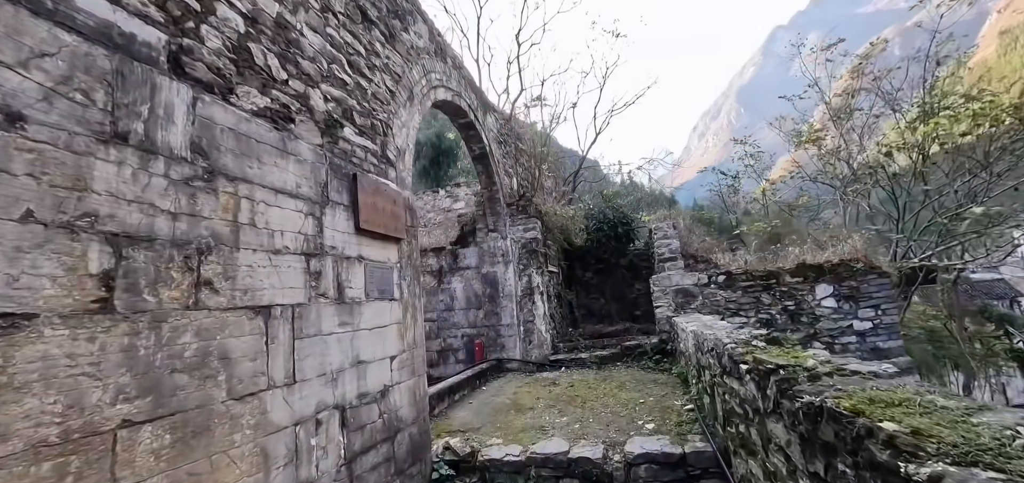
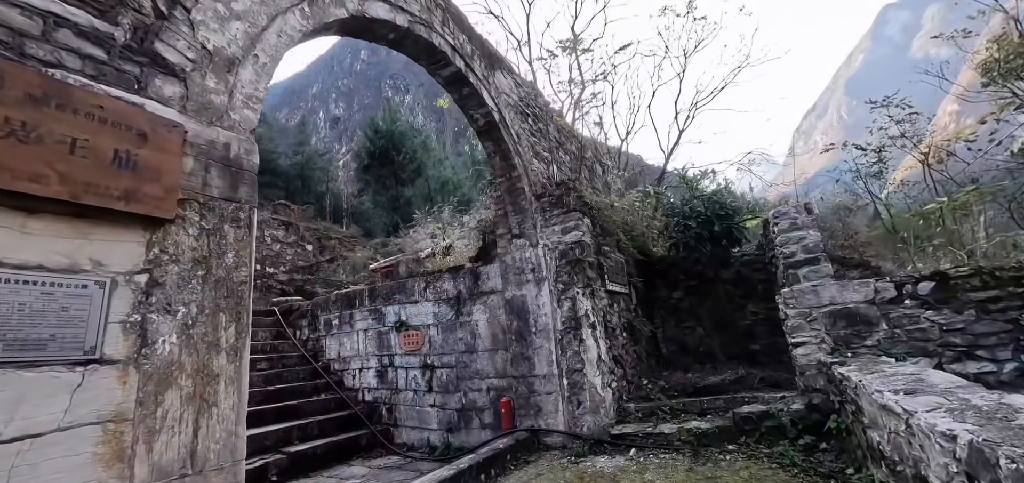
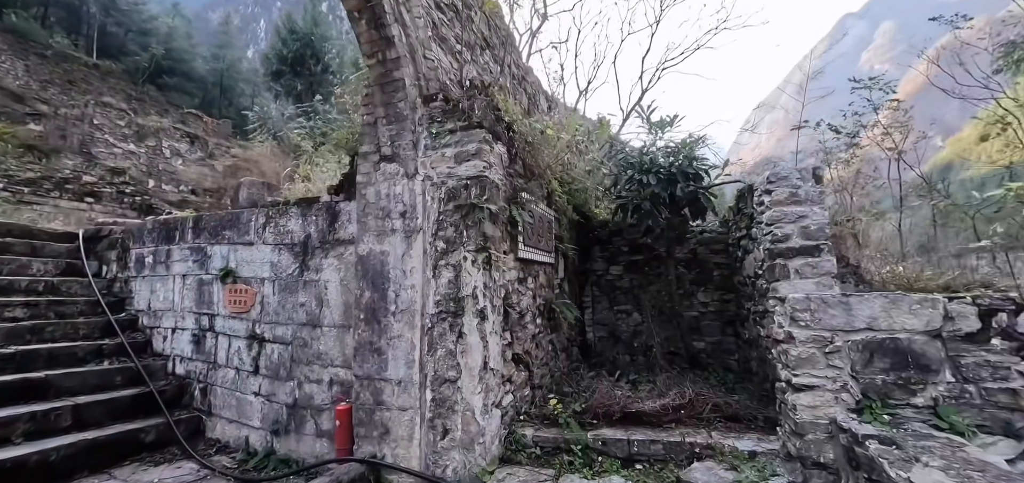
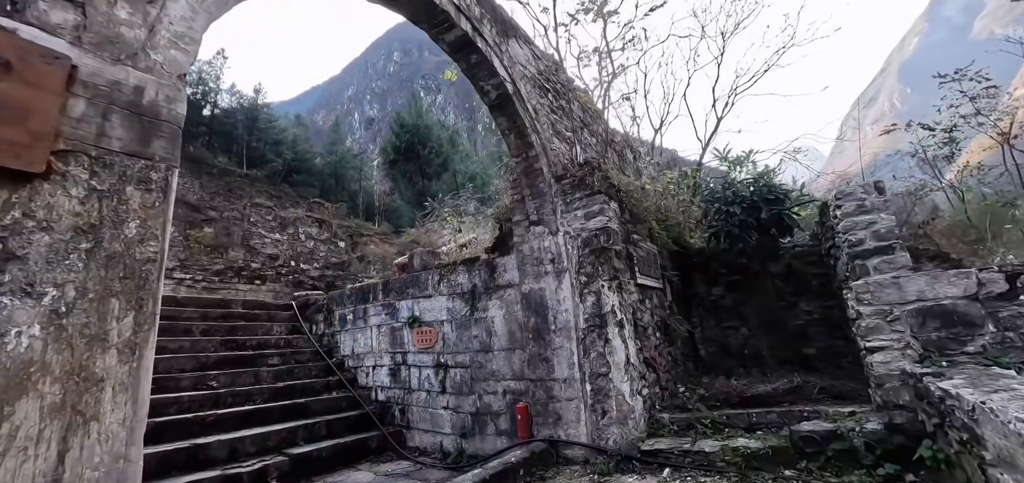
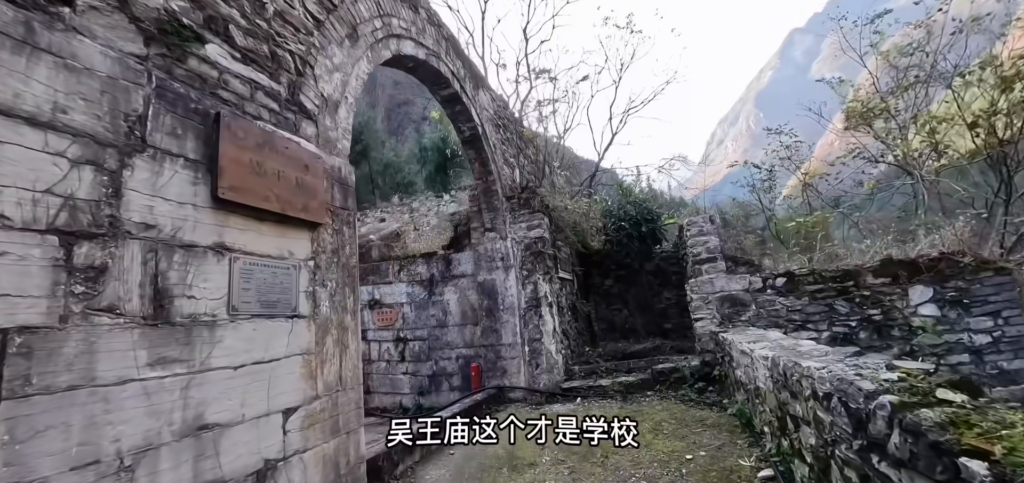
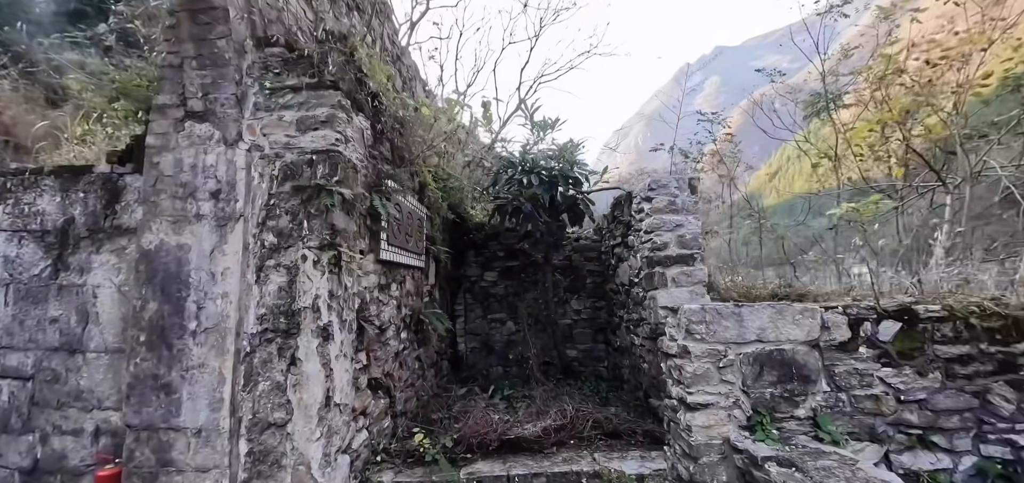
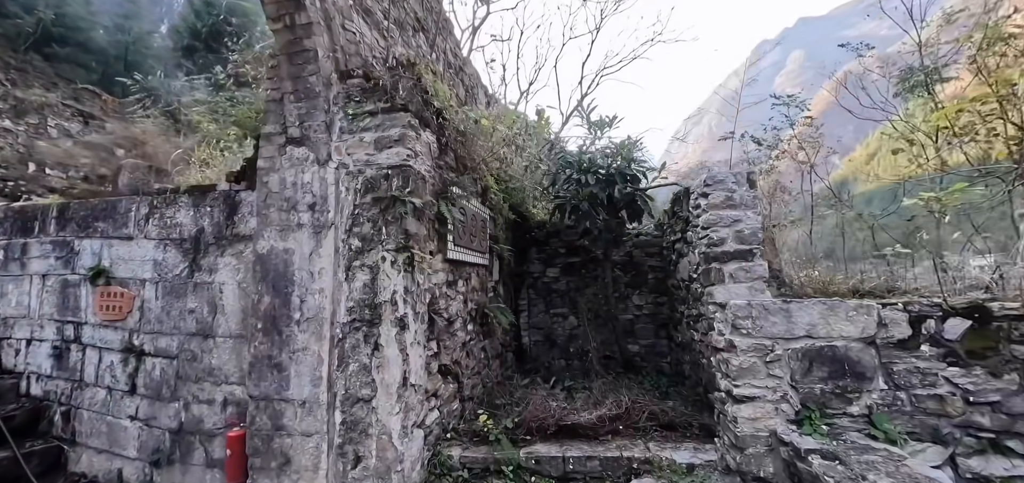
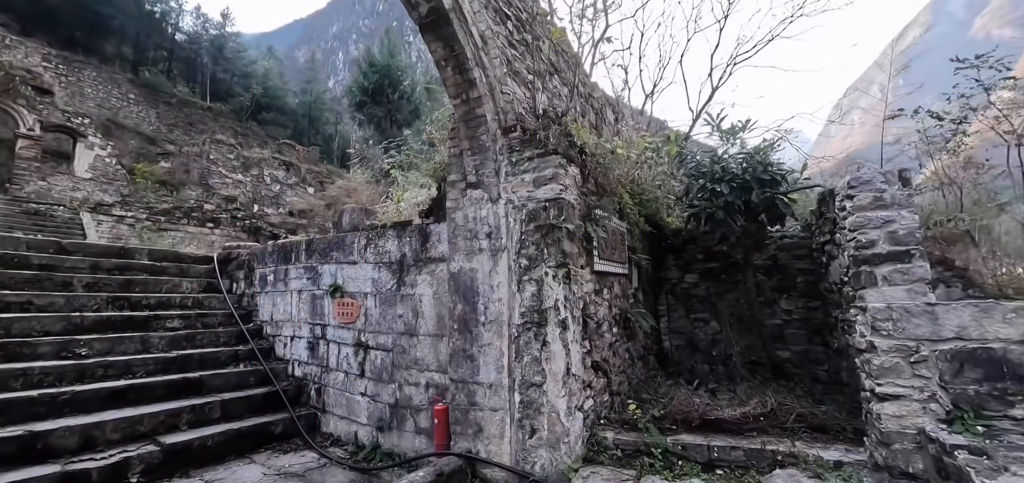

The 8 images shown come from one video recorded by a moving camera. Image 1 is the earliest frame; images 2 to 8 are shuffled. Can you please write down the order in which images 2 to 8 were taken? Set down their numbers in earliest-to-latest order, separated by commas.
5, 2, 4, 8, 3, 7, 6
